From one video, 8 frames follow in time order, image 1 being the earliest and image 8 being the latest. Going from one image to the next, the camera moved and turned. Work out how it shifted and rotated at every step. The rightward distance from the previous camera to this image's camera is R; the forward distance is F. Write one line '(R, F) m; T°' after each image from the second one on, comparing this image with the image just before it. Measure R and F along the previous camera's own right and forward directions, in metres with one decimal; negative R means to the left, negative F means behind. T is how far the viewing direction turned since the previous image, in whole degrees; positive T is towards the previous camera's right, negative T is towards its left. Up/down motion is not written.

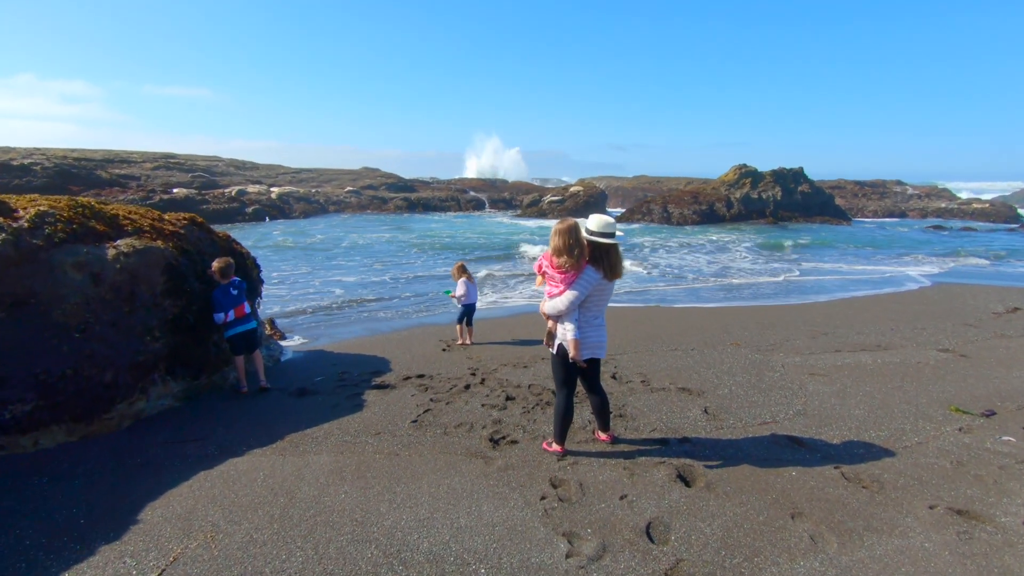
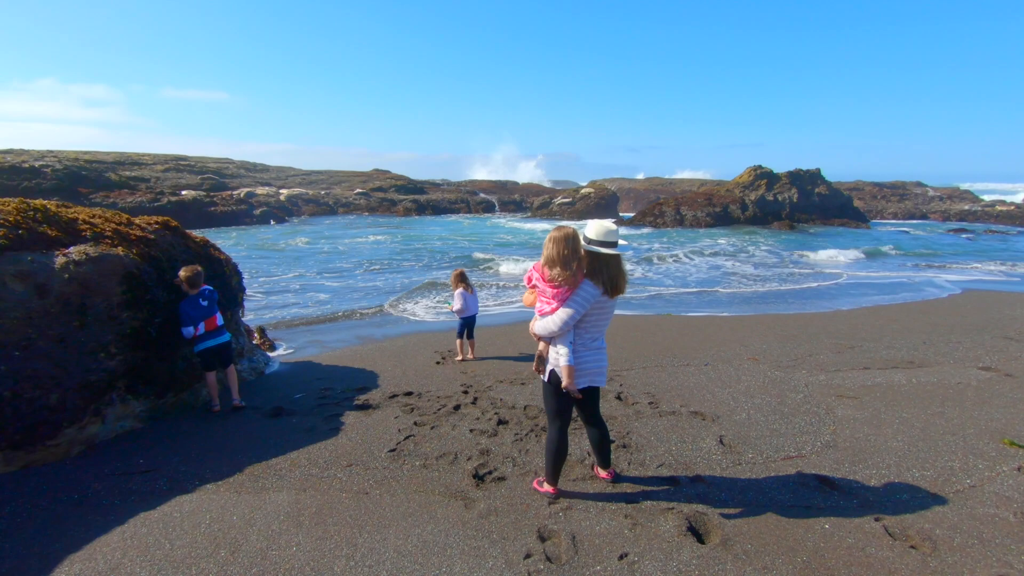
(+0.2, +0.5) m; -1°
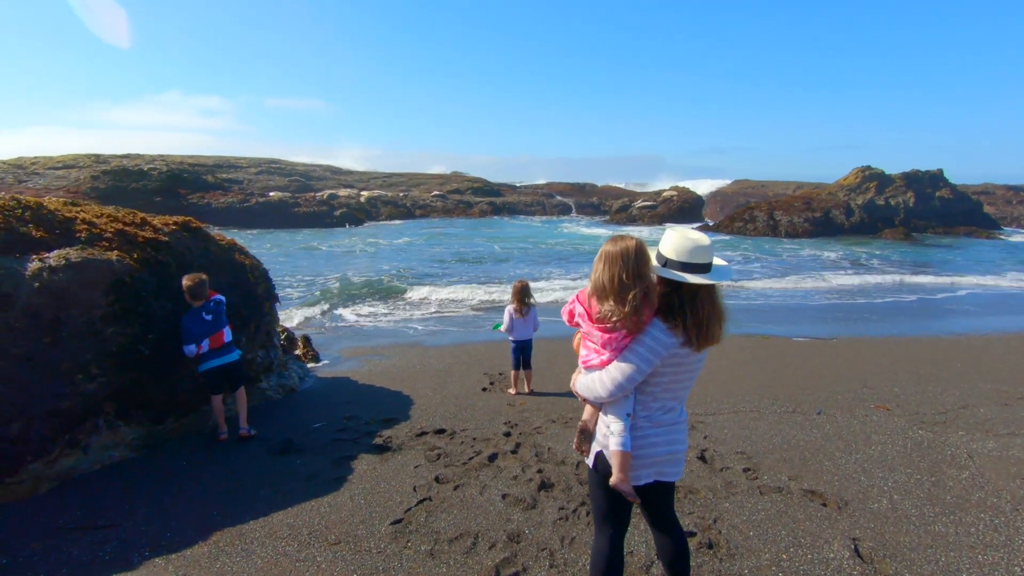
(+0.2, +1.1) m; -8°
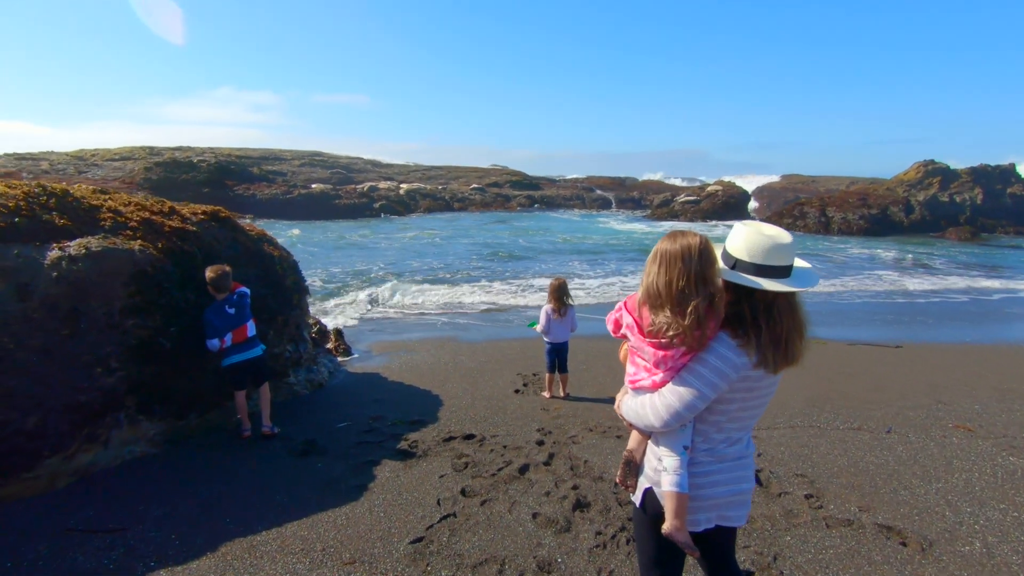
(0.0, +0.3) m; -4°
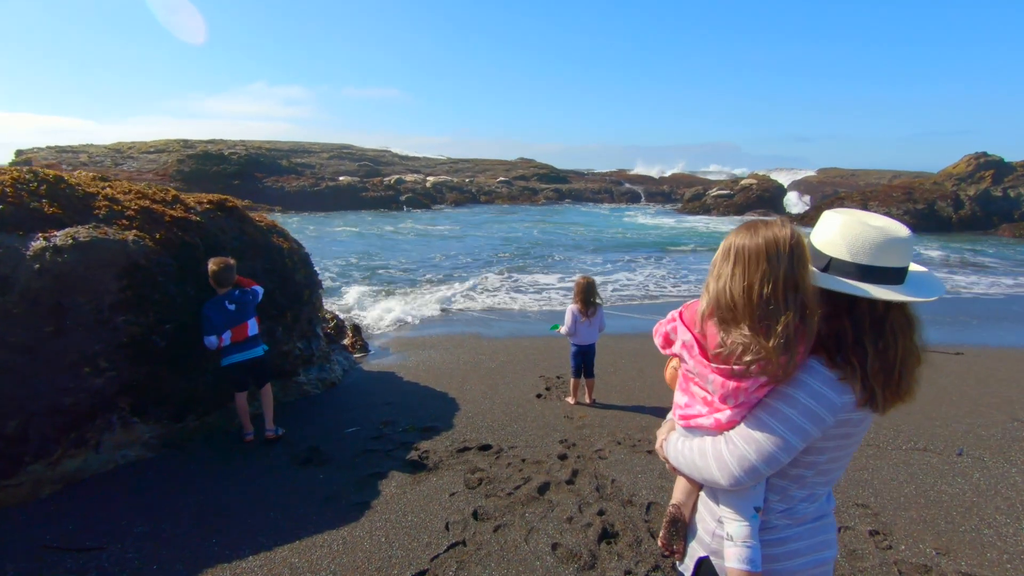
(0.0, +0.4) m; -3°
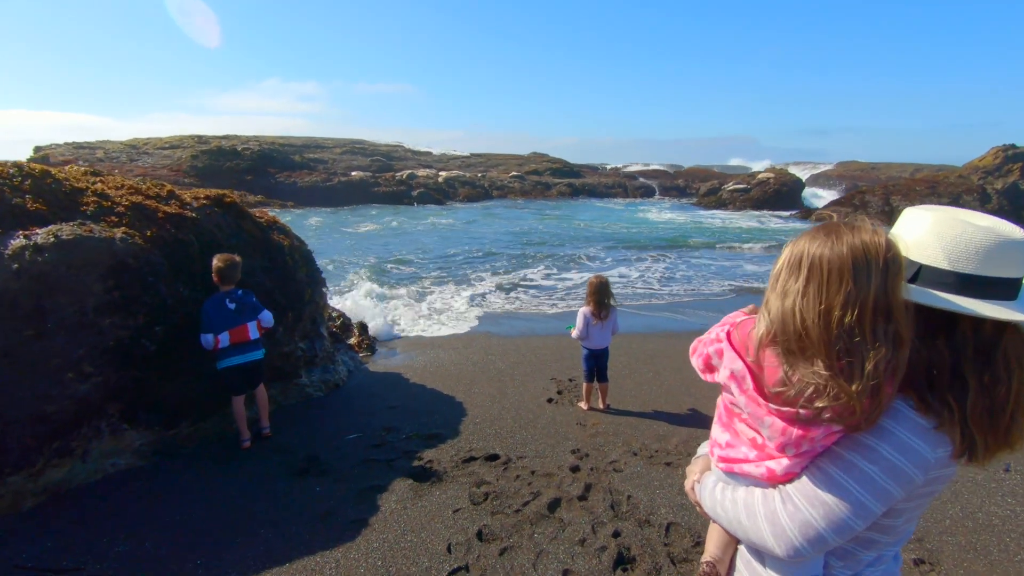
(0.0, +0.3) m; -1°
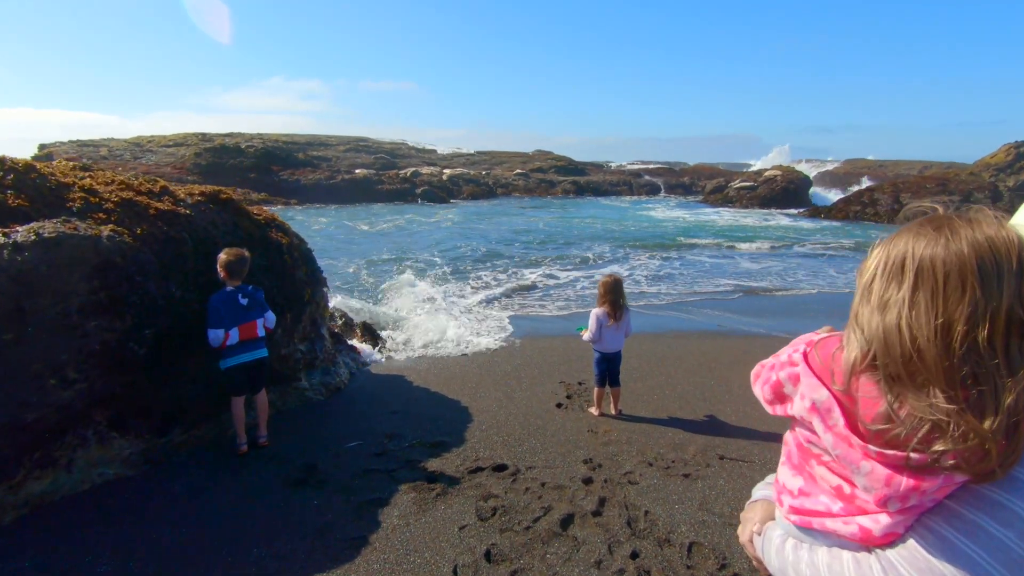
(0.0, +0.2) m; 0°
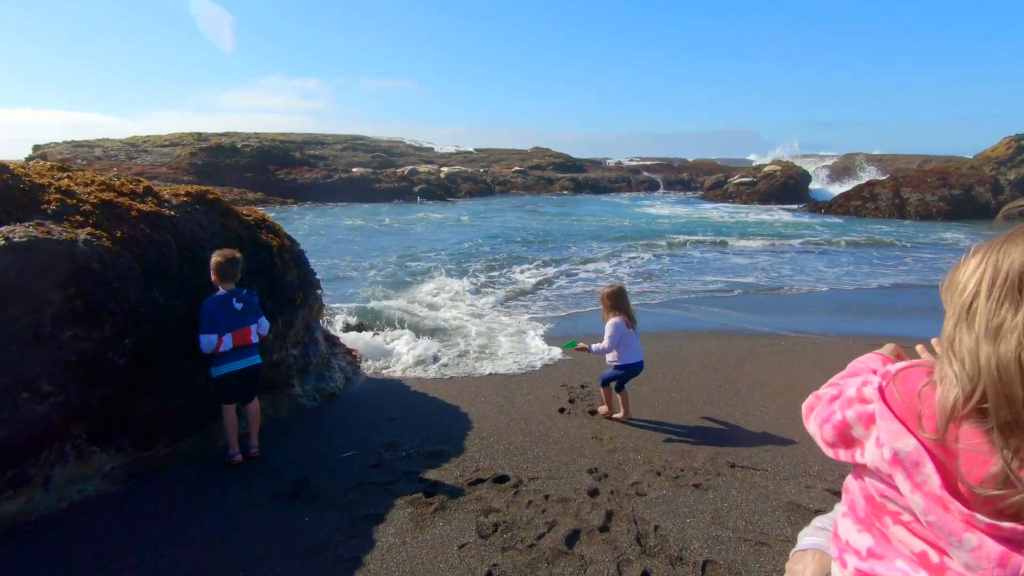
(0.0, +0.2) m; 0°
